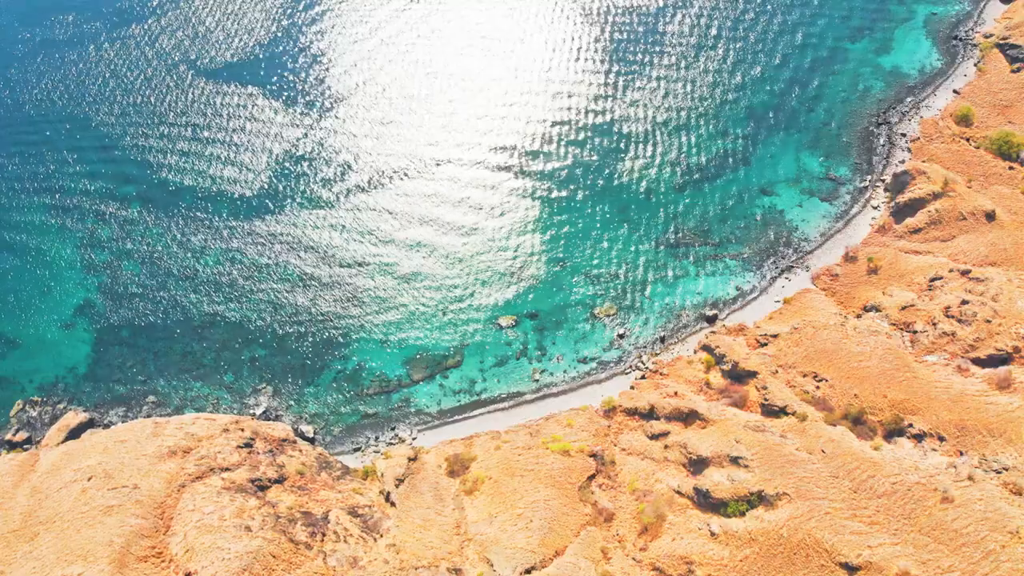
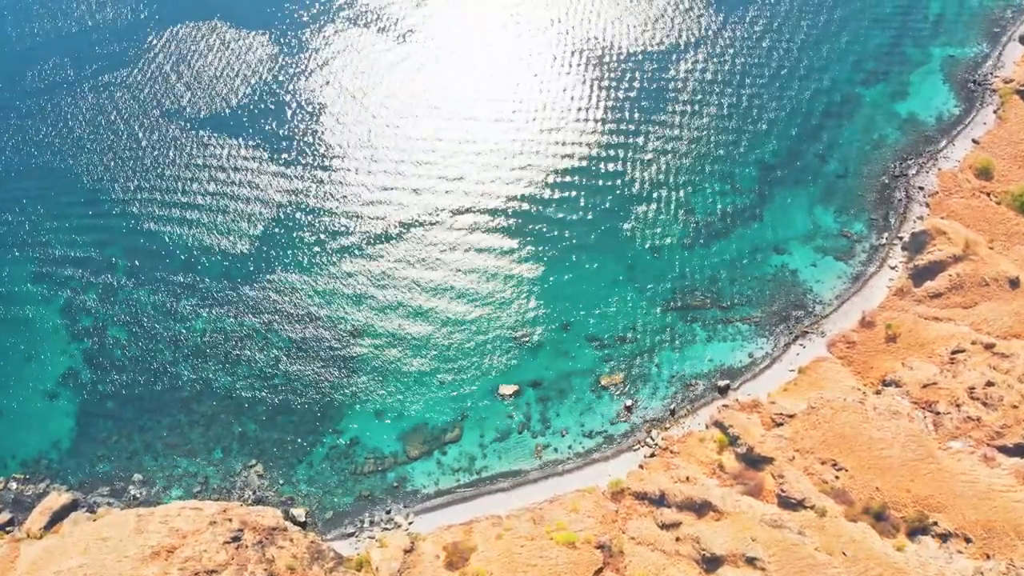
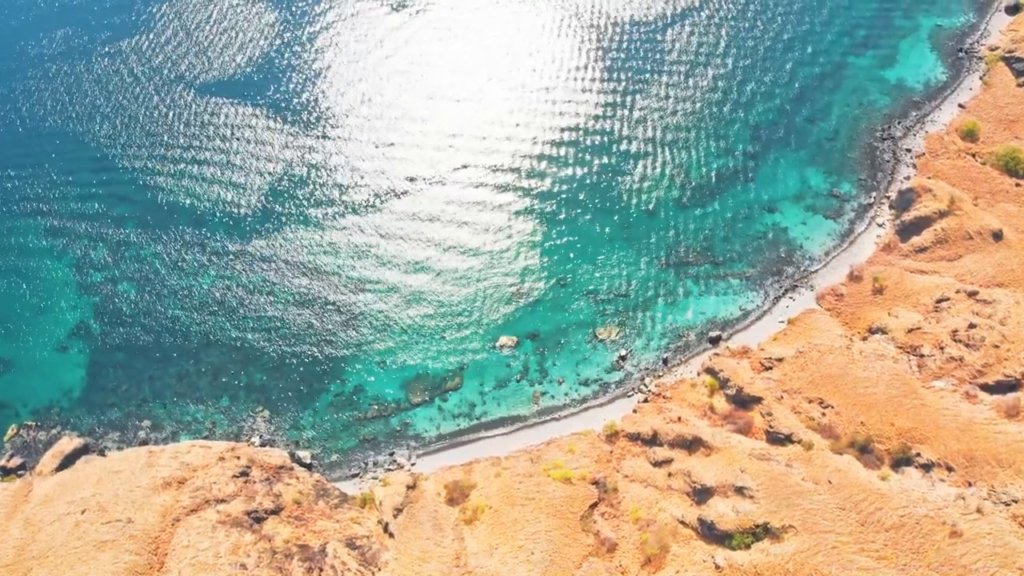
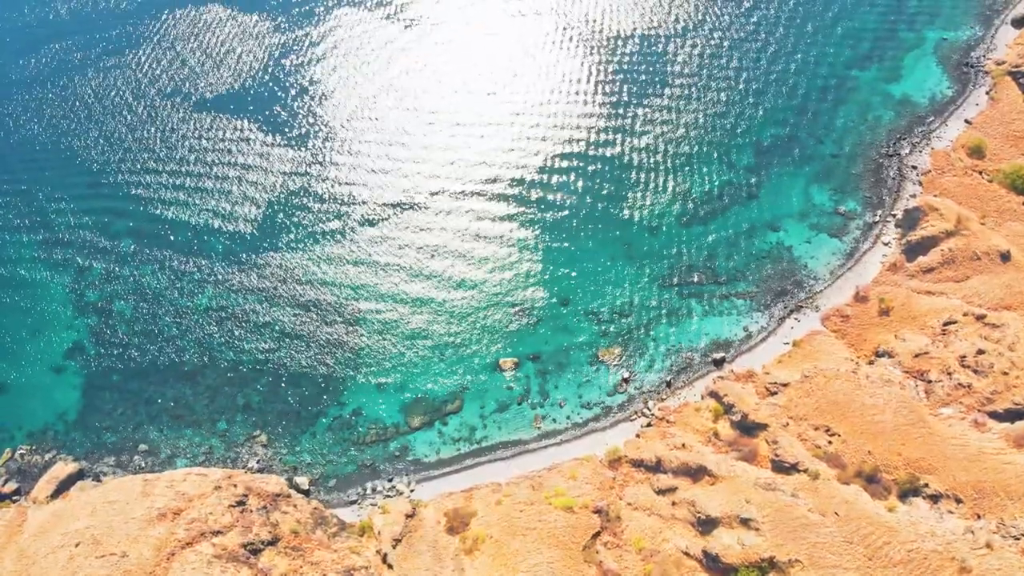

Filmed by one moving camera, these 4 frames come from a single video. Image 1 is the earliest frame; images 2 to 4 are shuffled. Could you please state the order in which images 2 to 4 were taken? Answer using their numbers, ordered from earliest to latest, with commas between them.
3, 4, 2
